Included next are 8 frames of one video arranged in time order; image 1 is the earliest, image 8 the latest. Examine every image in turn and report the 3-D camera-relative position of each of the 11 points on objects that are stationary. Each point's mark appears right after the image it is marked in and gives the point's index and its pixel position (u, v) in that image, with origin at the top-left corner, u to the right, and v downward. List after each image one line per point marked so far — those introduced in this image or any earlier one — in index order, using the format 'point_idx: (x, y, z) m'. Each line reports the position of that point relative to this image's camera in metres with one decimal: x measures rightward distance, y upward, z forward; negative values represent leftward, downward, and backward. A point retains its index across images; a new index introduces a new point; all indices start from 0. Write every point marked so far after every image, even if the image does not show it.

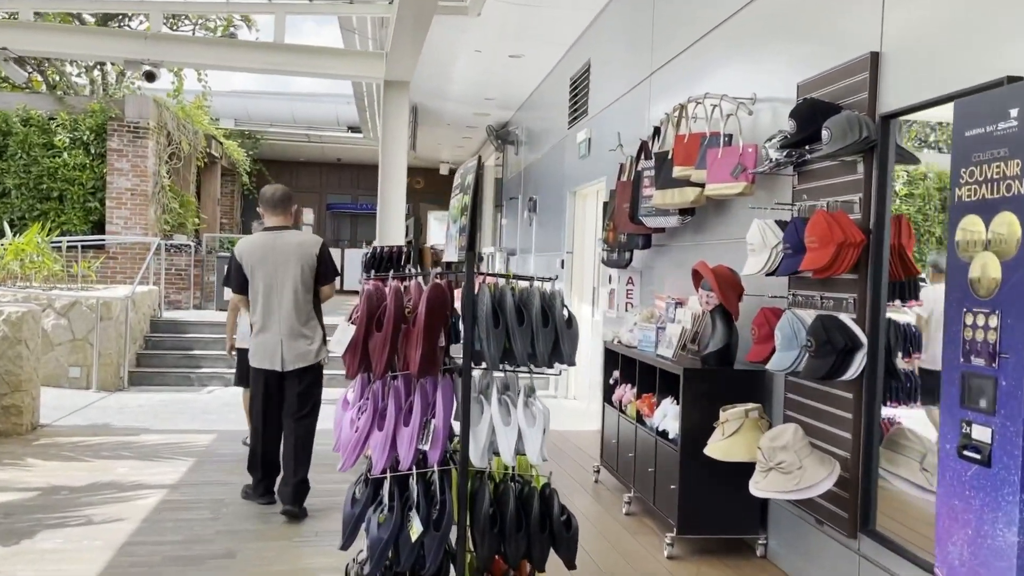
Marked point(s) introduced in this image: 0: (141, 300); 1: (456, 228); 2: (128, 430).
0: (-3.9, -0.1, +8.9) m
1: (-0.2, +0.2, +2.6) m
2: (-2.9, -1.1, +6.4) m
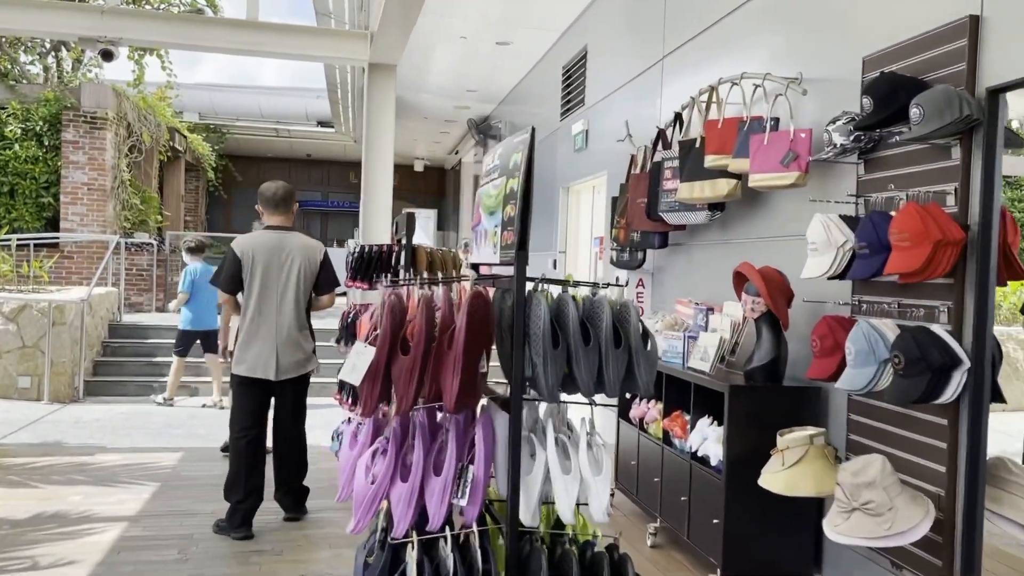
0: (-4.0, -0.1, +8.2) m
1: (0.0, +0.2, +2.1) m
2: (-2.9, -1.1, +5.7) m
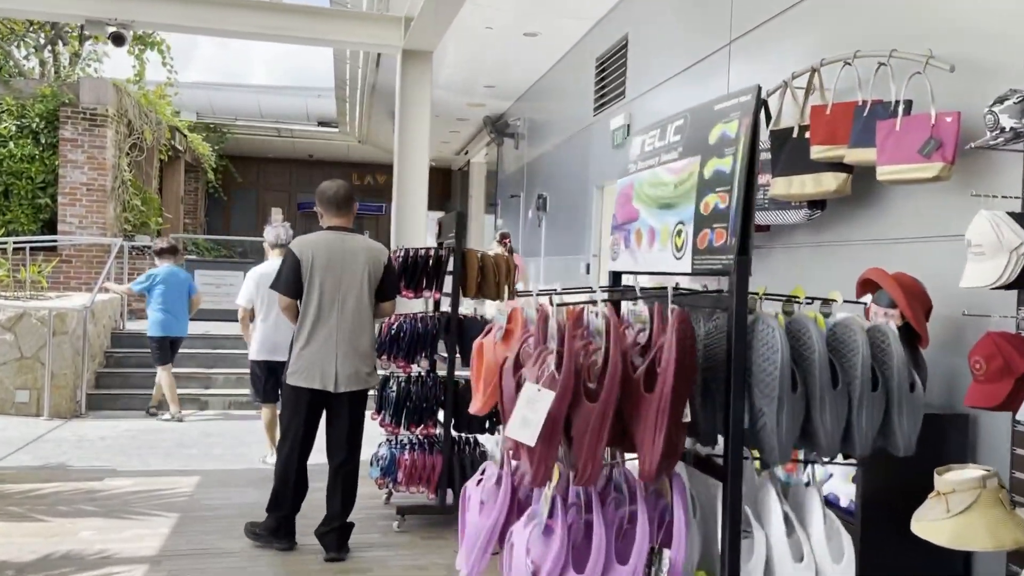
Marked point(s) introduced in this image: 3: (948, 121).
0: (-3.7, -0.2, +7.6) m
1: (+0.3, +0.1, +1.6) m
2: (-2.6, -1.1, +5.2) m
3: (+1.5, +0.6, +2.9) m
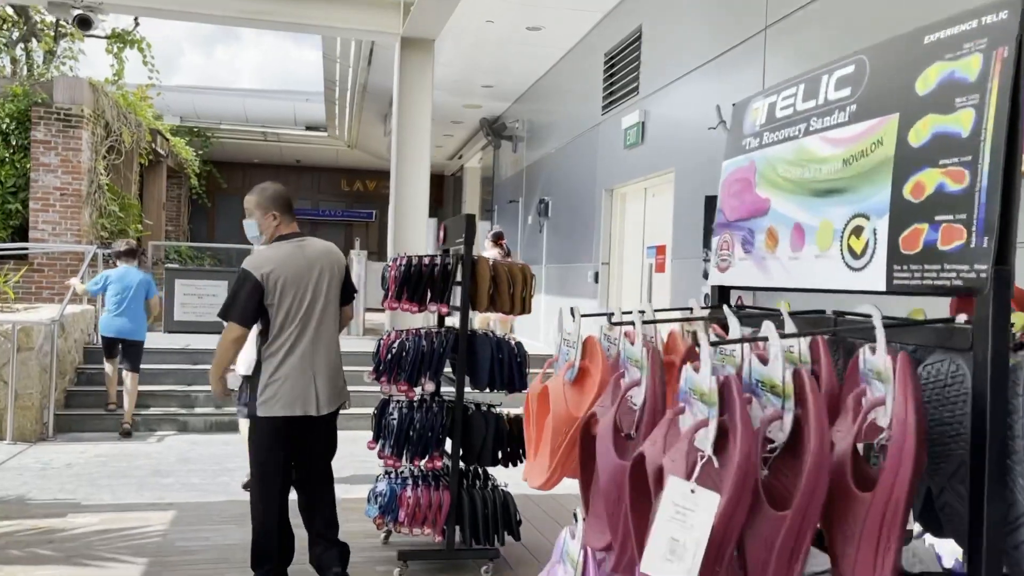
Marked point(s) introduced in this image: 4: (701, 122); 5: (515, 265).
0: (-3.7, -0.3, +7.1) m
1: (+0.4, +0.1, +1.1) m
2: (-2.5, -1.2, +4.6) m
3: (+1.6, +0.5, +2.4) m
4: (+1.1, +1.0, +5.0) m
5: (0.0, +0.1, +3.9) m
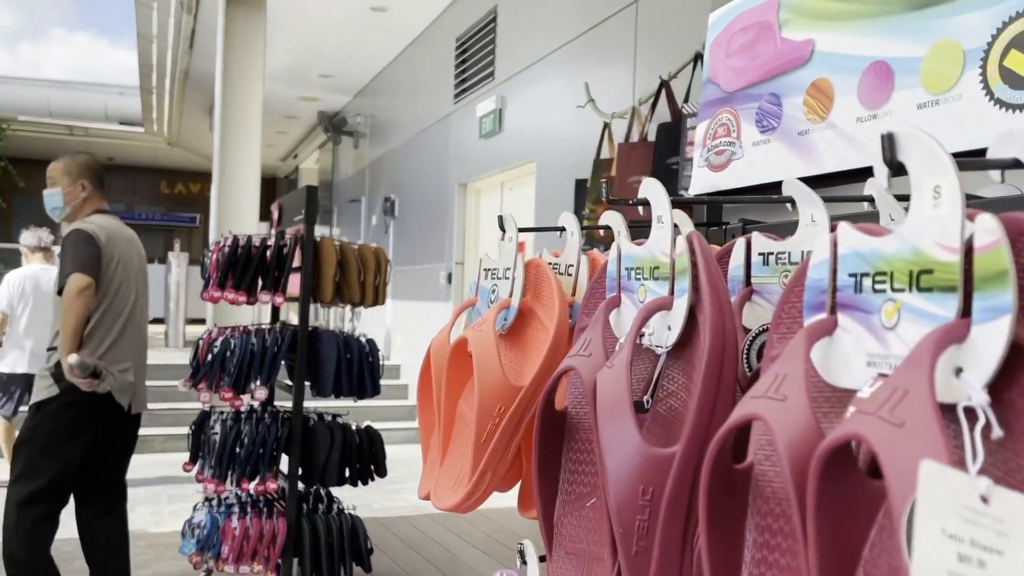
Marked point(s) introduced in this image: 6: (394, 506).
0: (-4.8, -0.3, +5.8) m
1: (+0.3, +0.2, +0.7) m
2: (-3.2, -1.2, +3.6) m
3: (+1.2, +0.6, +2.2) m
4: (+0.3, +1.0, +4.7) m
5: (-0.6, +0.2, +3.3) m
6: (-0.6, -1.1, +4.4) m
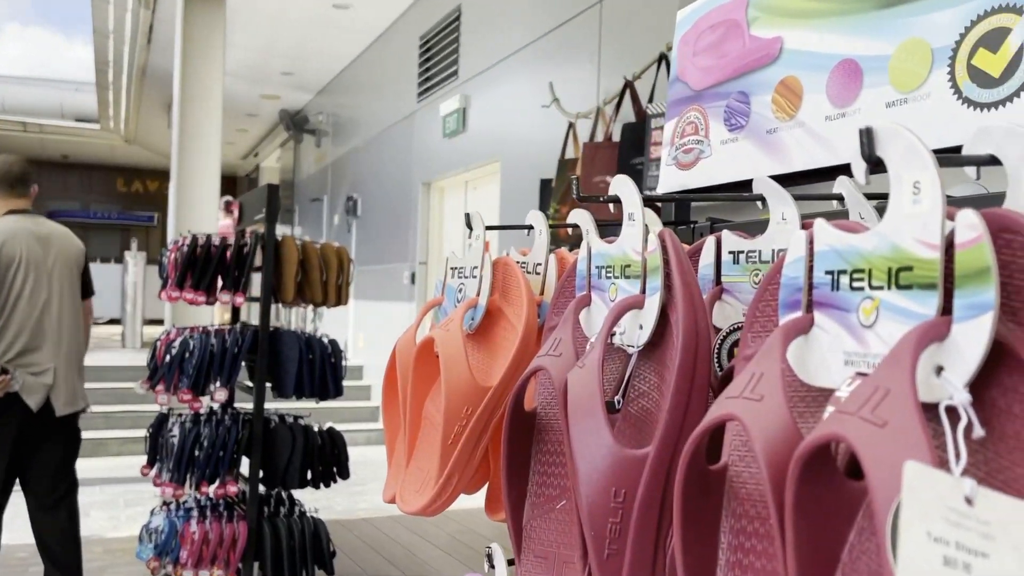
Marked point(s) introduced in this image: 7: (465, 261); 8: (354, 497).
0: (-5.0, -0.3, +5.6) m
1: (+0.3, +0.2, +0.7) m
2: (-3.3, -1.2, +3.4) m
3: (+1.1, +0.6, +2.2) m
4: (+0.1, +1.0, +4.6) m
5: (-0.7, +0.2, +3.3) m
6: (-0.8, -1.1, +4.4) m
7: (0.0, 0.0, +0.8) m
8: (-0.9, -1.1, +4.7) m
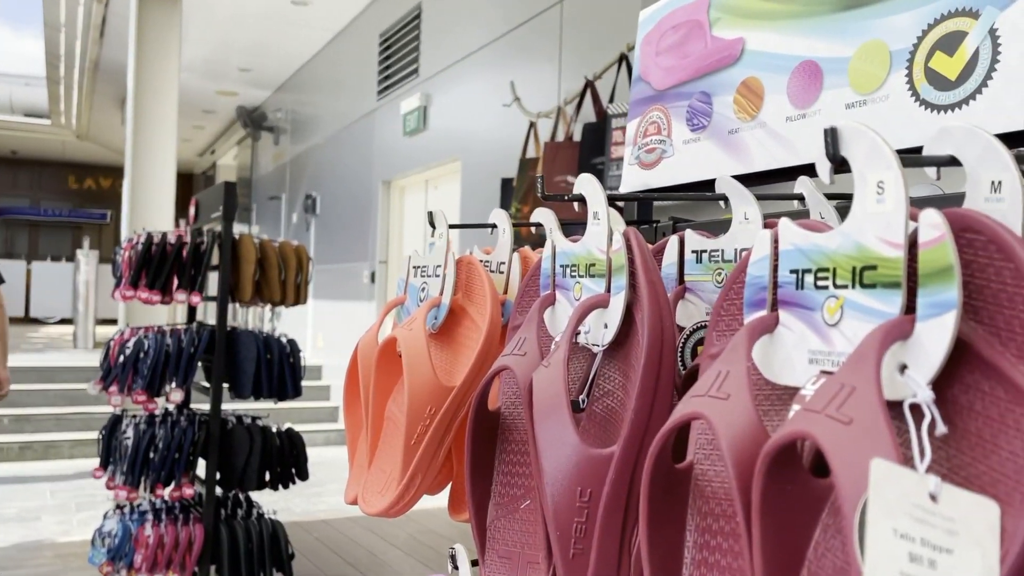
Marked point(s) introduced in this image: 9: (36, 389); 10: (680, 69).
0: (-5.2, -0.3, +5.3) m
1: (+0.3, +0.2, +0.7) m
2: (-3.5, -1.2, +3.3) m
3: (+1.0, +0.6, +2.3) m
4: (-0.1, +1.0, +4.6) m
5: (-0.8, +0.2, +3.3) m
6: (-1.0, -1.1, +4.4) m
7: (-0.1, 0.0, +0.8) m
8: (-1.1, -1.1, +4.6) m
9: (-3.0, -0.6, +5.4) m
10: (+0.2, +0.2, +0.9) m
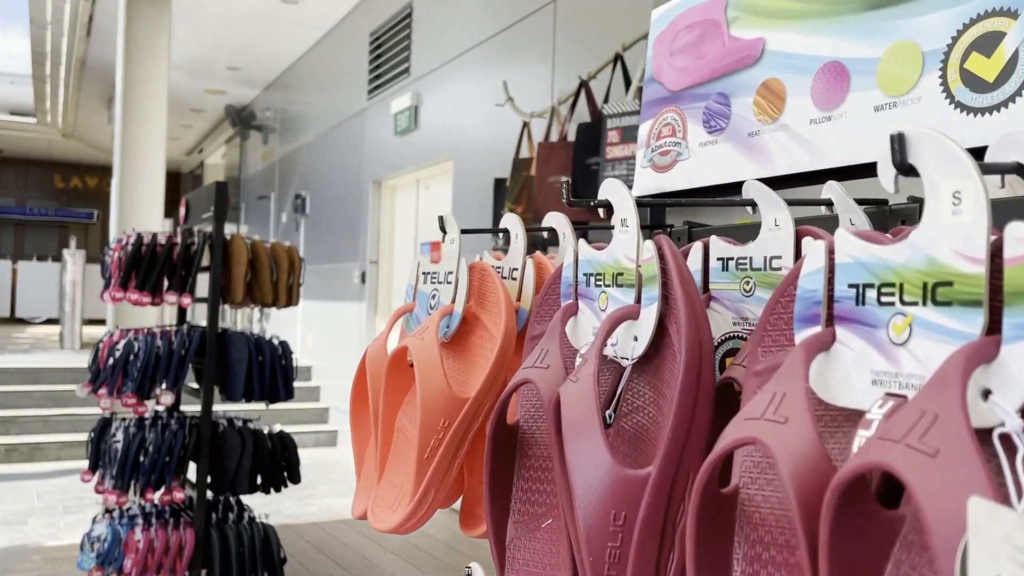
0: (-5.3, -0.3, +5.2) m
1: (+0.3, +0.2, +0.6) m
2: (-3.5, -1.2, +3.2) m
3: (+1.0, +0.6, +2.3) m
4: (-0.2, +1.0, +4.6) m
5: (-0.9, +0.2, +3.2) m
6: (-1.0, -1.1, +4.3) m
7: (-0.1, 0.0, +0.8) m
8: (-1.1, -1.1, +4.6) m
9: (-3.1, -0.6, +5.3) m
10: (+0.2, +0.2, +0.9) m
